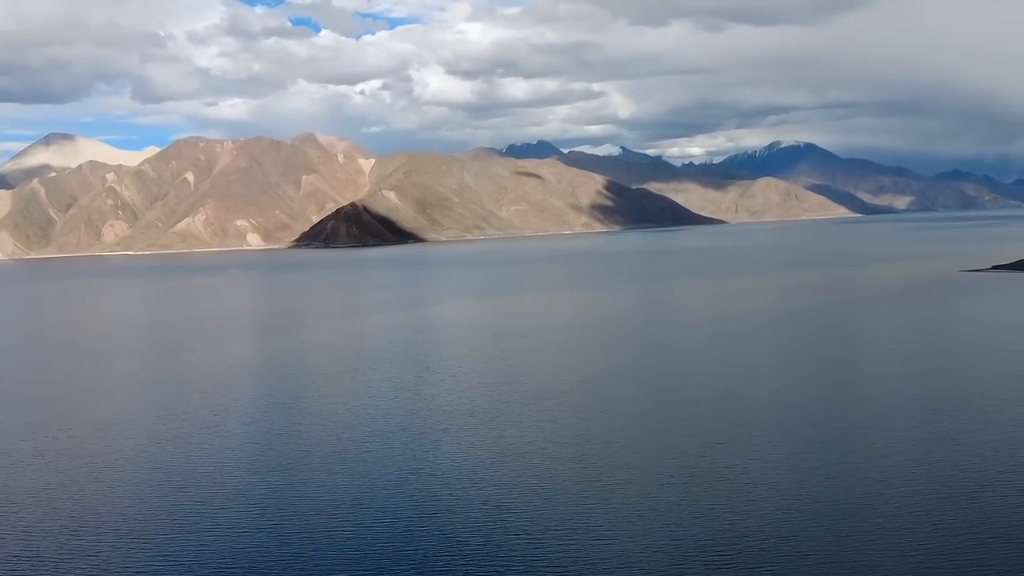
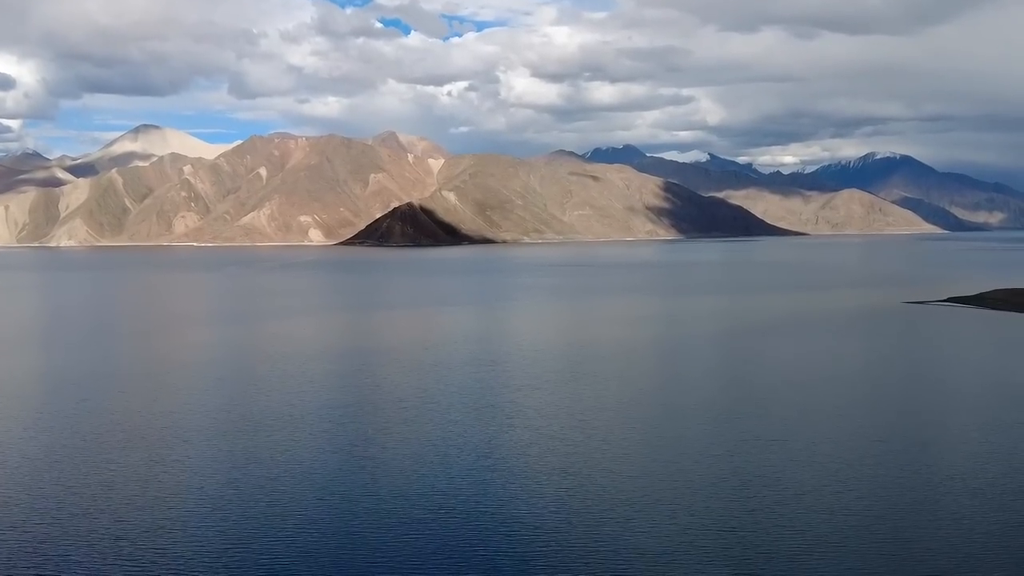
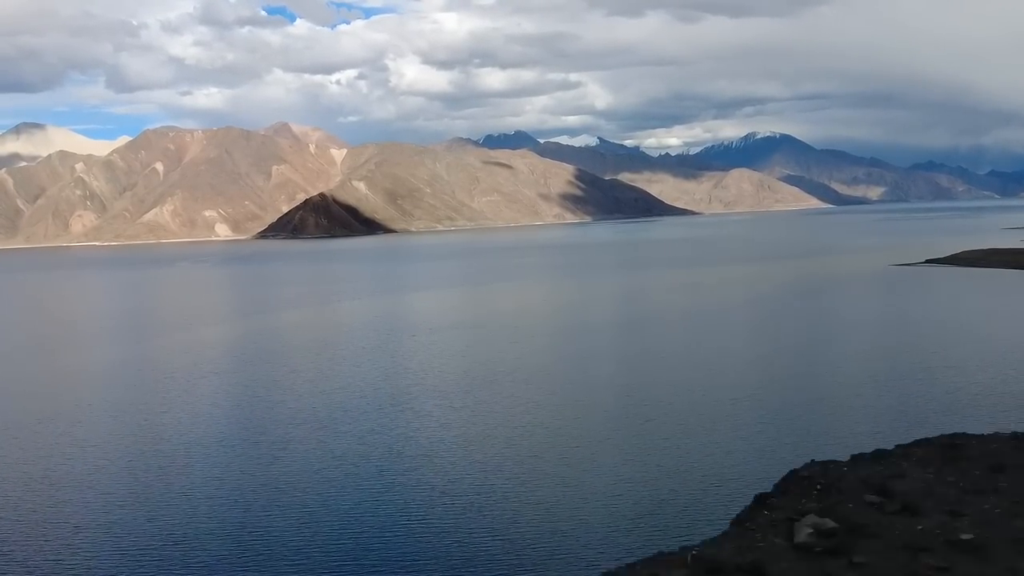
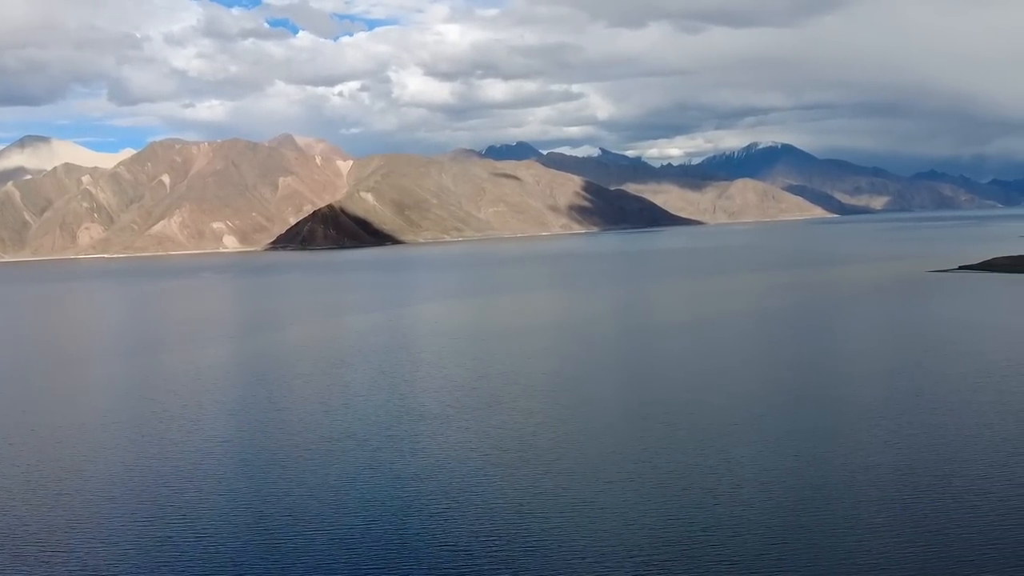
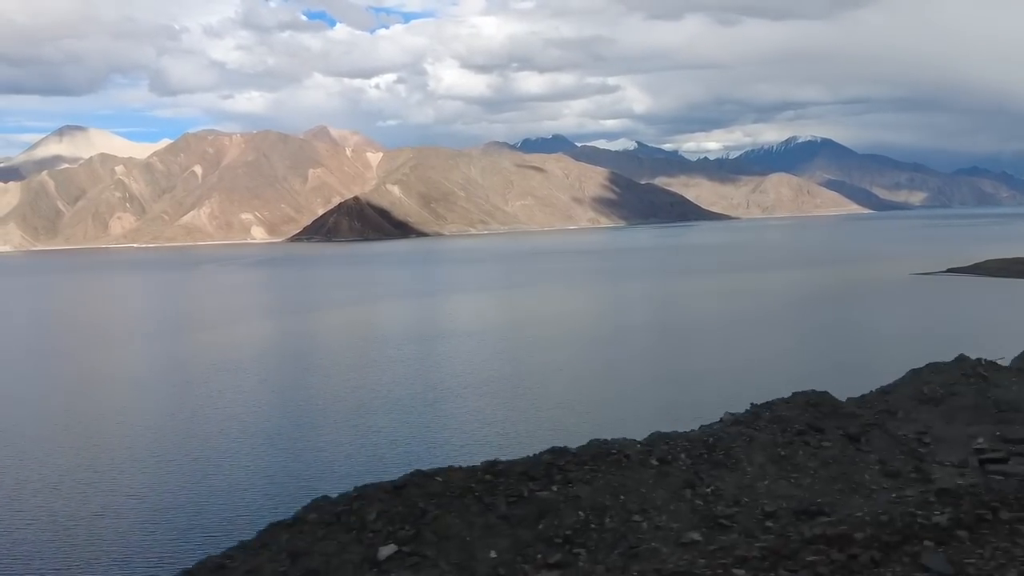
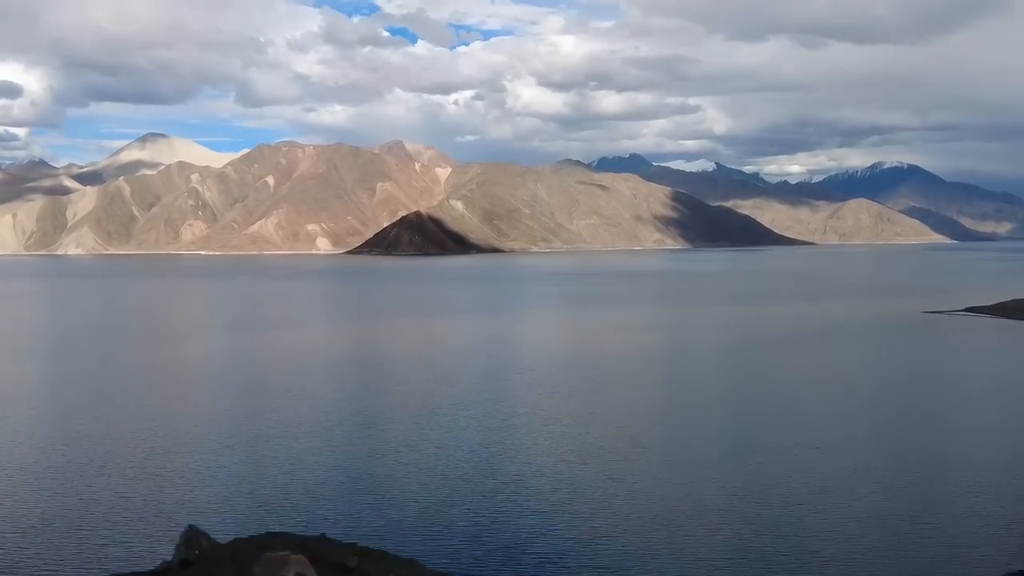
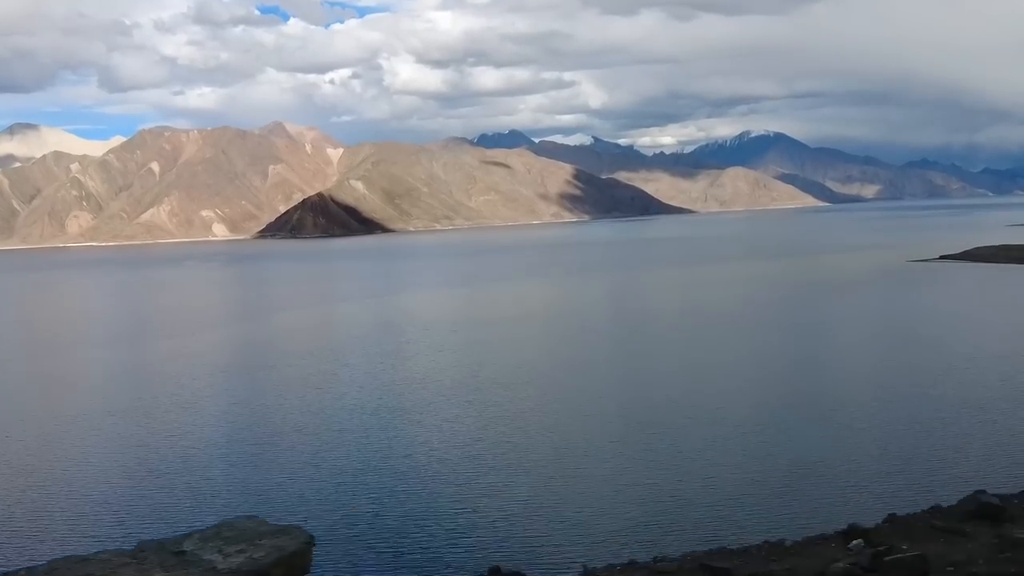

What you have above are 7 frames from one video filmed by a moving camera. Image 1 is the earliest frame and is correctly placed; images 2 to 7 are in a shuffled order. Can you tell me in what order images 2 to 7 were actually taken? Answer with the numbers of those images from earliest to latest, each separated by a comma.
4, 7, 3, 5, 6, 2
